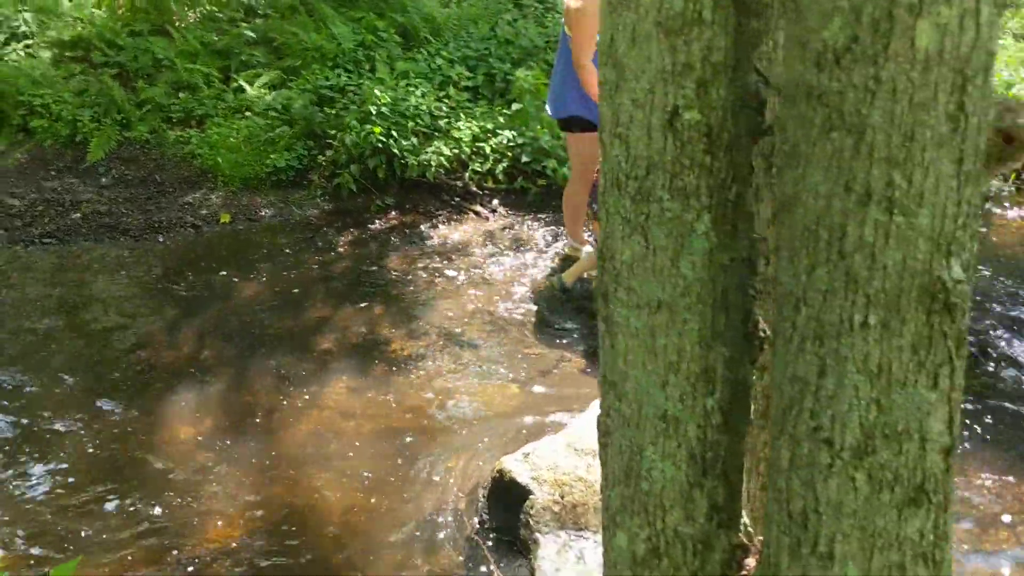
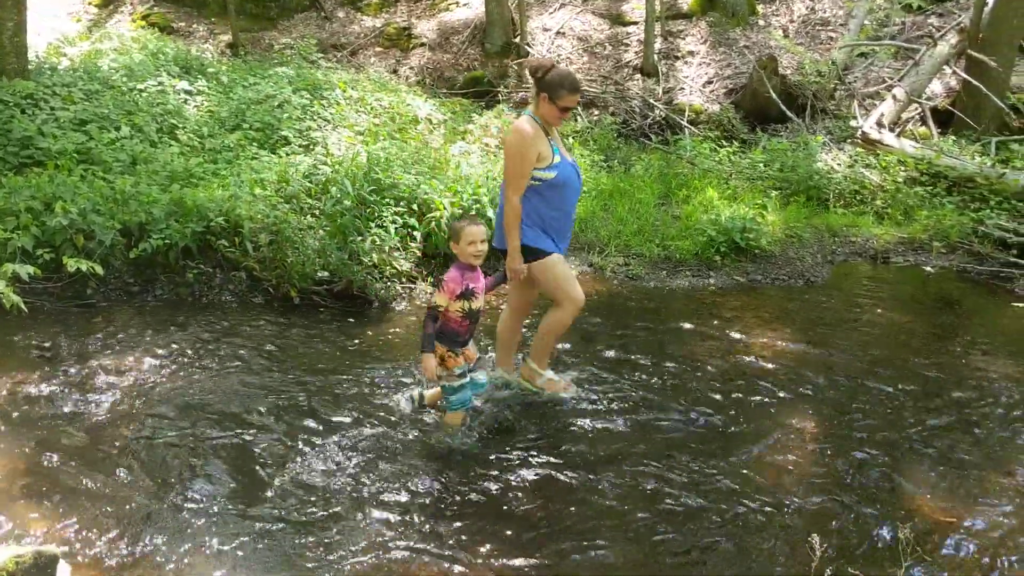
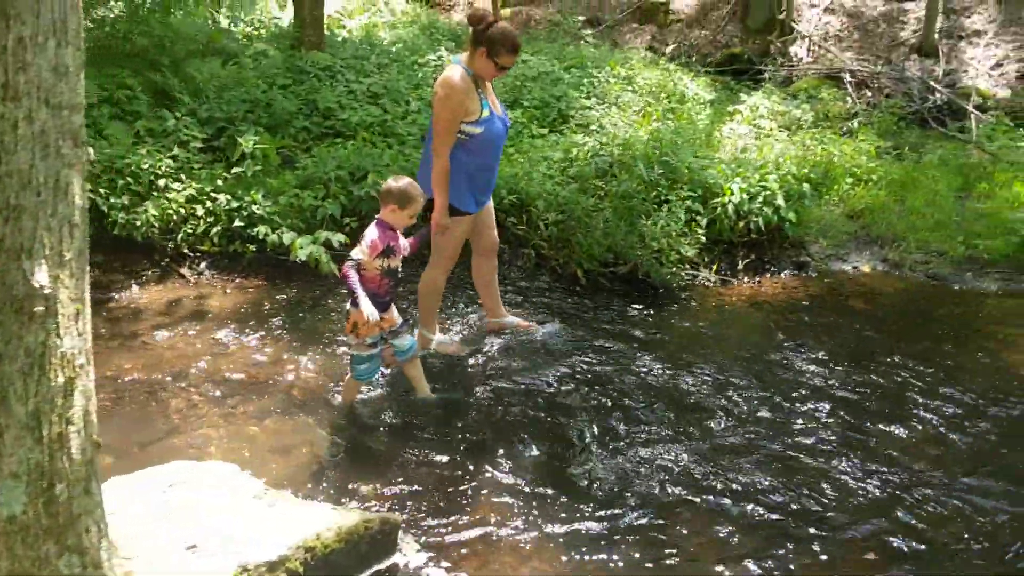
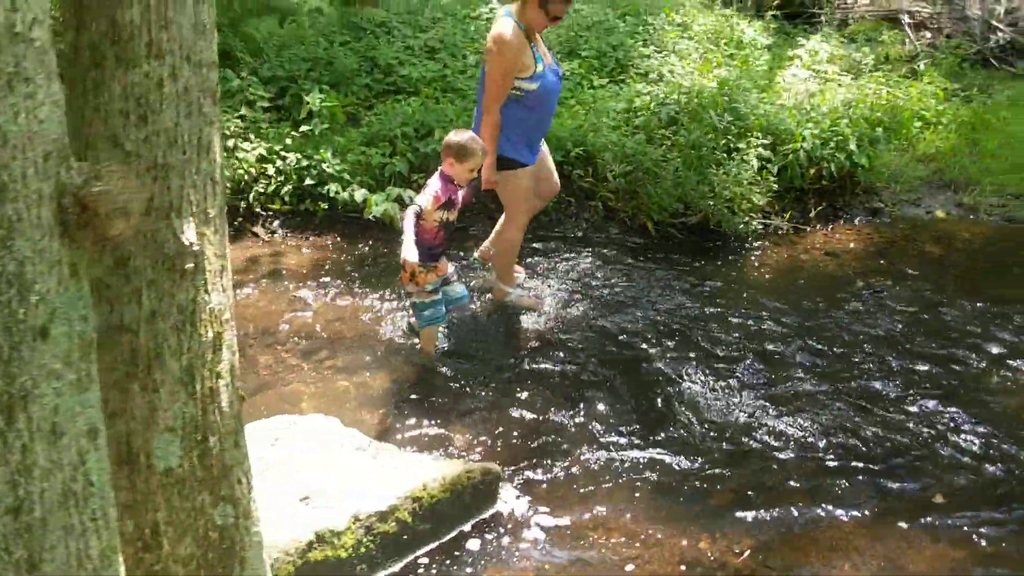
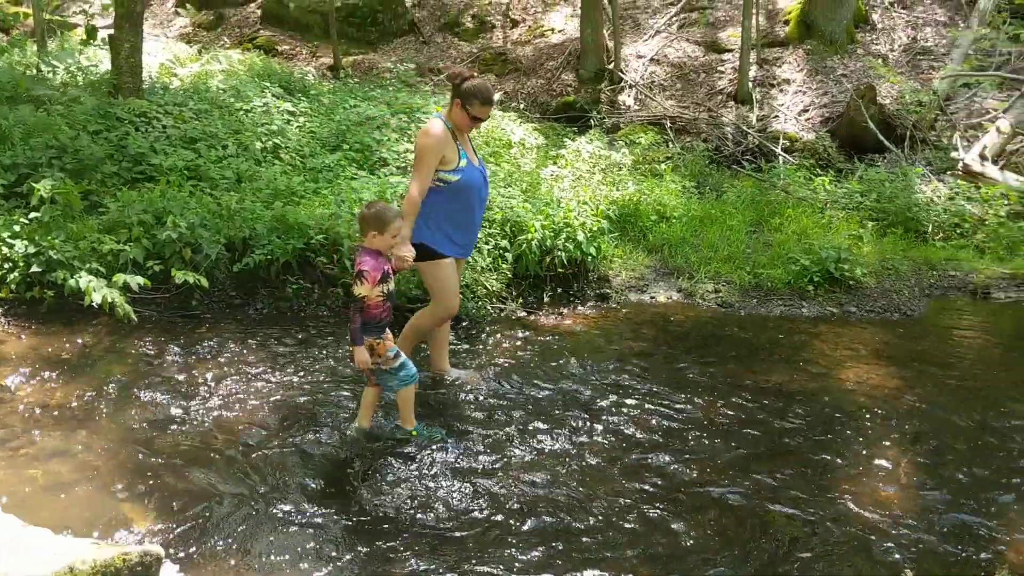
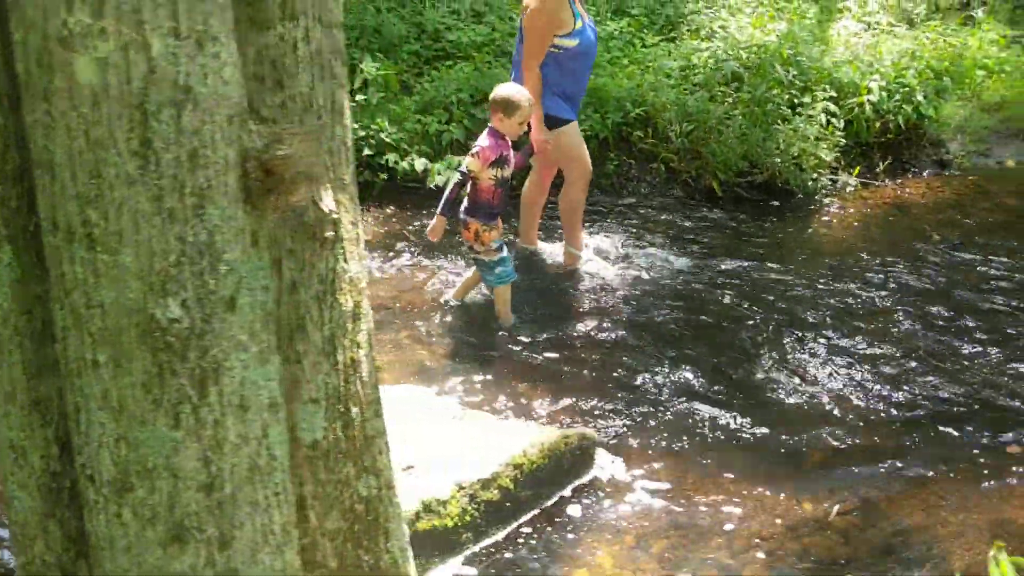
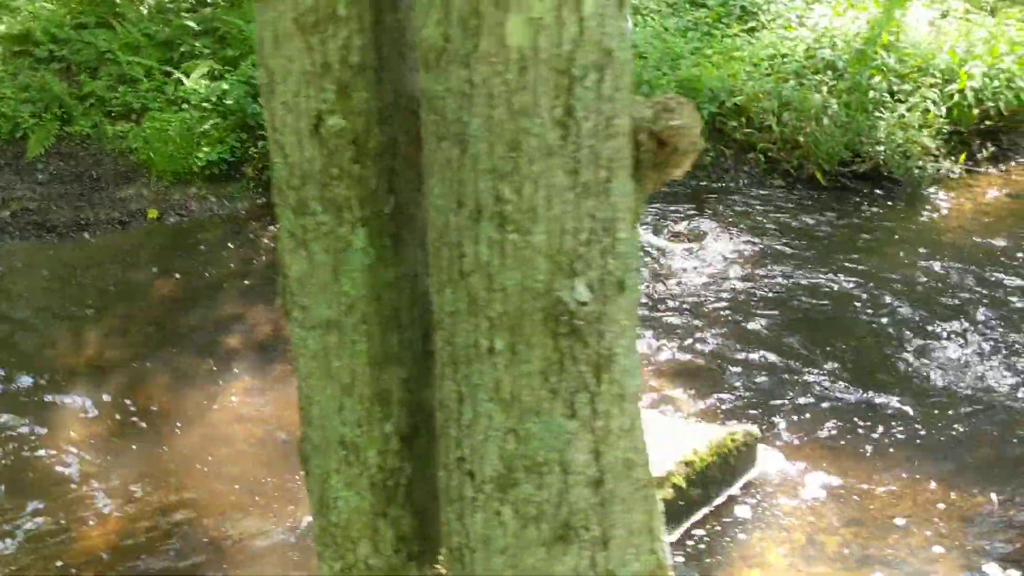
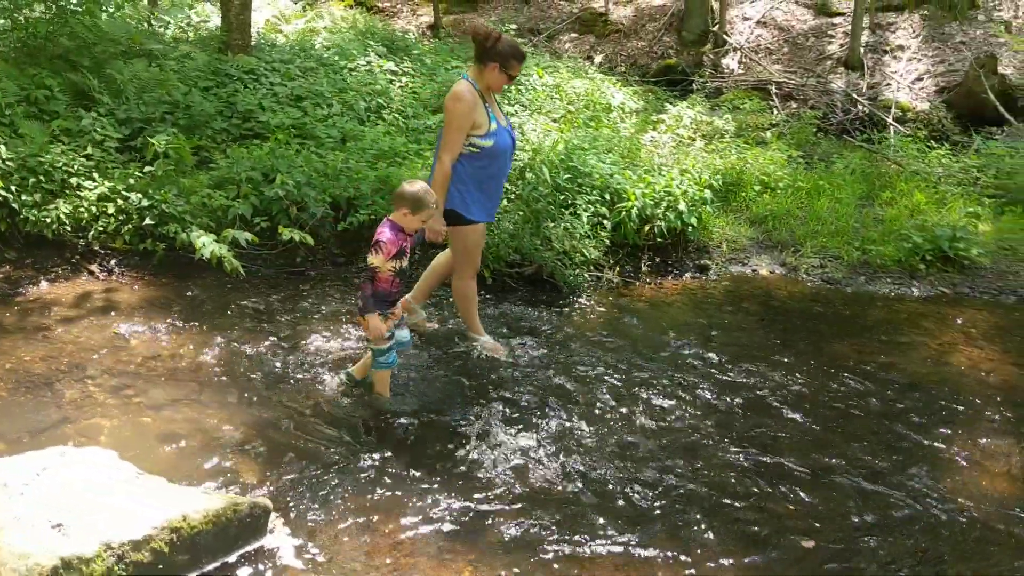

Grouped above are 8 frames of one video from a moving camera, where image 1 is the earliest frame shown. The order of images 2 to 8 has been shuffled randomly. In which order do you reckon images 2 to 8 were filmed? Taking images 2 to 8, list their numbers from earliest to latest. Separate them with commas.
7, 6, 4, 3, 8, 5, 2
